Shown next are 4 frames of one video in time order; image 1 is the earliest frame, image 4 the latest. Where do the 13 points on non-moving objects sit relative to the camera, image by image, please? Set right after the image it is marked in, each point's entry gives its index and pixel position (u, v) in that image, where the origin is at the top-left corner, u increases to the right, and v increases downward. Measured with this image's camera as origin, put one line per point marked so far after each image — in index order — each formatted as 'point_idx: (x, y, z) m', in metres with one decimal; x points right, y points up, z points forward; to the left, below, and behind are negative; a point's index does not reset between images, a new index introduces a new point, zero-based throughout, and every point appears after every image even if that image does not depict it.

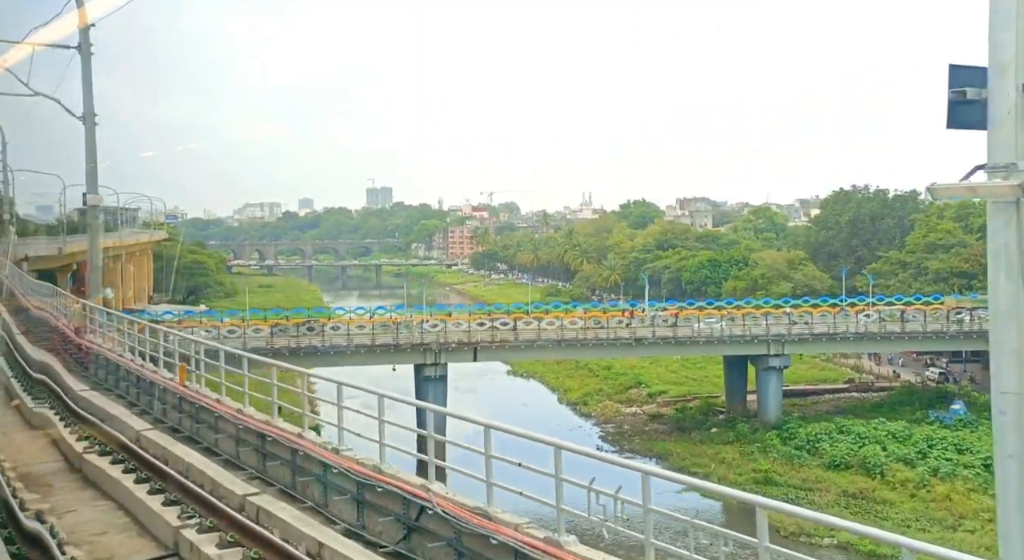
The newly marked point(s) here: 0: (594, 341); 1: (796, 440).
0: (+1.5, -1.1, +18.3) m
1: (+4.9, -2.8, +17.3) m
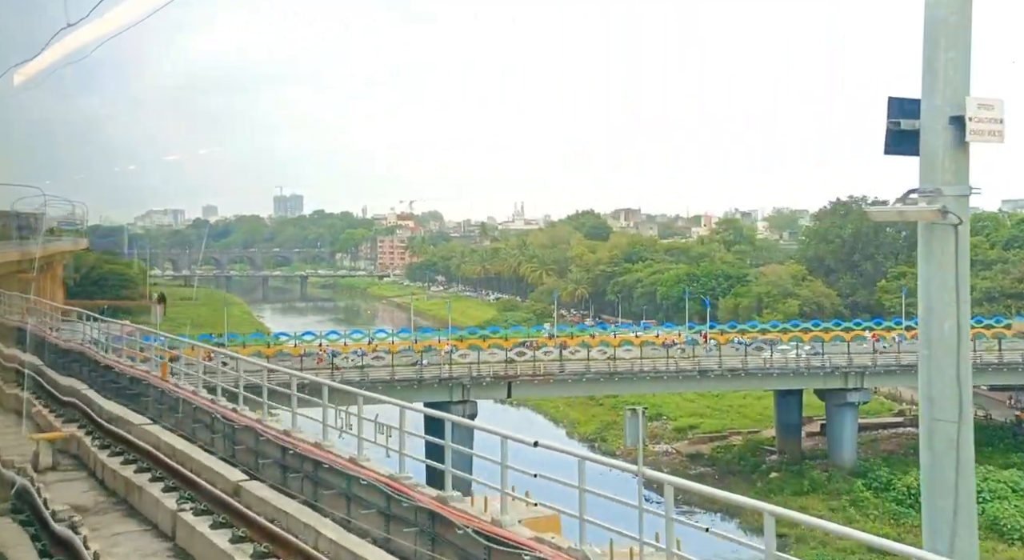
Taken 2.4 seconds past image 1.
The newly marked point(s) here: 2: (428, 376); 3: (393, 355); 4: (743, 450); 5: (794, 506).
0: (+2.2, -1.4, +15.5) m
1: (+5.6, -3.1, +14.7) m
2: (-1.2, -1.4, +15.1) m
3: (-1.9, -1.2, +15.7) m
4: (+4.3, -3.2, +18.6) m
5: (+4.2, -3.4, +15.0) m
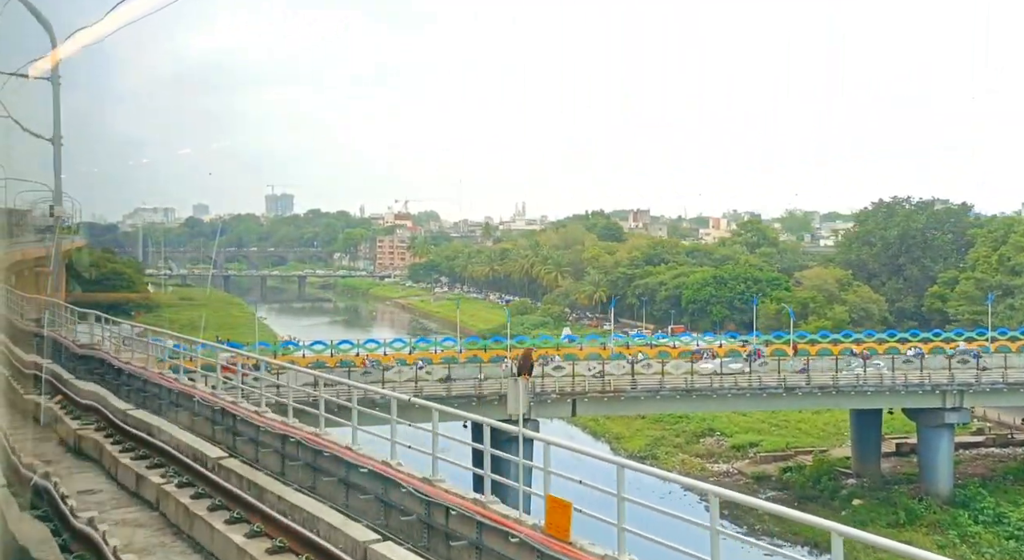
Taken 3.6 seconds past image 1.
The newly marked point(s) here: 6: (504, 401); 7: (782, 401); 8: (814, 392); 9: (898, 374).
0: (+3.1, -1.5, +13.9) m
1: (+6.5, -3.2, +13.2) m
2: (-0.3, -1.5, +13.5) m
3: (-1.0, -1.2, +14.1) m
4: (+5.2, -3.3, +17.1) m
5: (+5.1, -3.5, +13.4) m
6: (-0.1, -1.6, +13.5) m
7: (+3.8, -1.7, +14.1) m
8: (+4.2, -1.6, +14.0) m
9: (+5.6, -1.4, +14.5) m
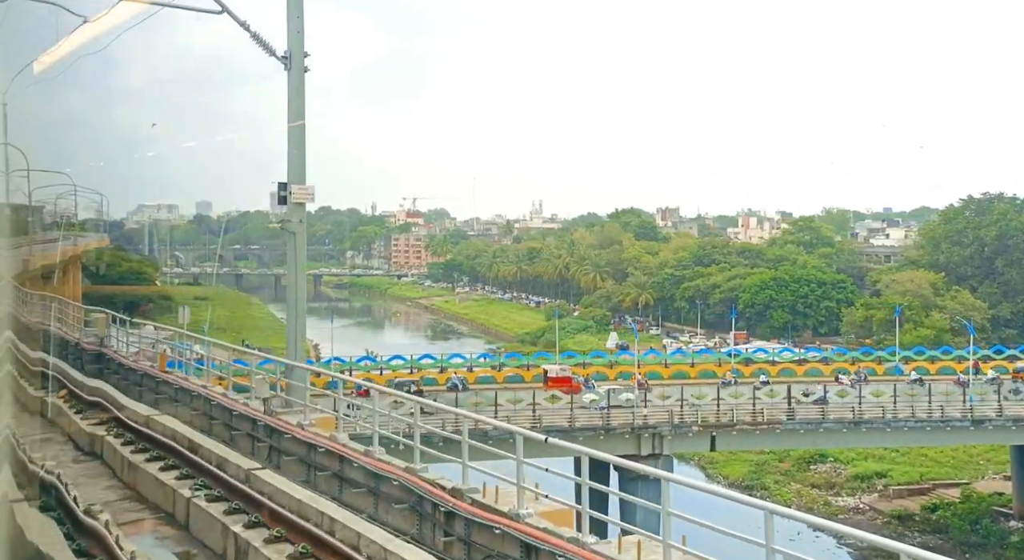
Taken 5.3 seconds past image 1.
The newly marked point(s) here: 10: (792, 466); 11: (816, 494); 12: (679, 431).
0: (+4.6, -1.6, +11.5) m
1: (+8.0, -3.4, +10.8) m
2: (+1.2, -1.6, +11.1) m
3: (+0.5, -1.3, +11.7) m
4: (+6.7, -3.4, +14.7) m
5: (+6.6, -3.6, +11.0) m
6: (+1.4, -1.7, +11.1) m
7: (+5.3, -1.8, +11.7) m
8: (+5.8, -1.7, +11.6) m
9: (+7.1, -1.5, +12.1) m
10: (+5.0, -3.3, +17.9) m
11: (+5.0, -3.5, +16.3) m
12: (+1.9, -1.7, +11.1) m
